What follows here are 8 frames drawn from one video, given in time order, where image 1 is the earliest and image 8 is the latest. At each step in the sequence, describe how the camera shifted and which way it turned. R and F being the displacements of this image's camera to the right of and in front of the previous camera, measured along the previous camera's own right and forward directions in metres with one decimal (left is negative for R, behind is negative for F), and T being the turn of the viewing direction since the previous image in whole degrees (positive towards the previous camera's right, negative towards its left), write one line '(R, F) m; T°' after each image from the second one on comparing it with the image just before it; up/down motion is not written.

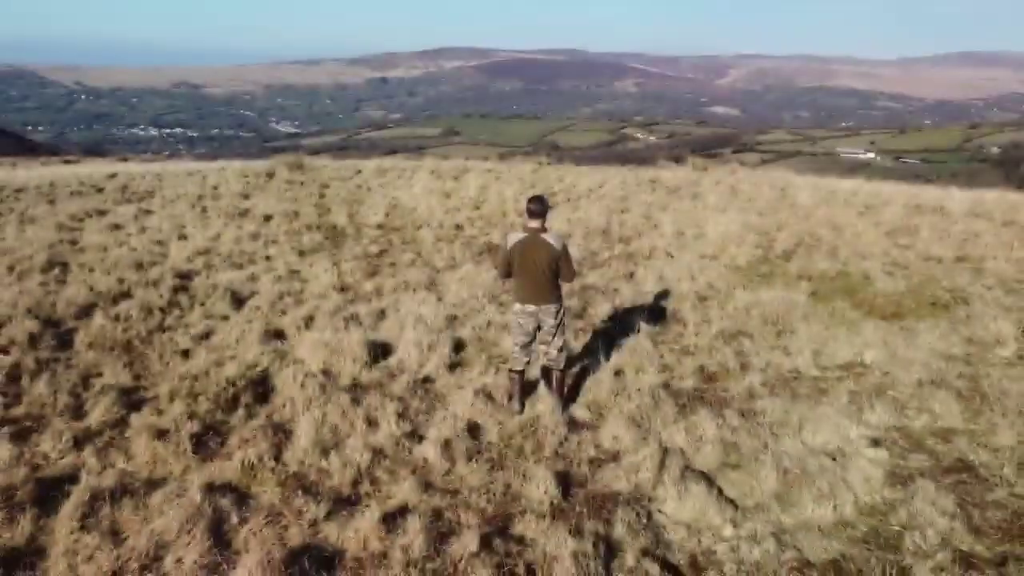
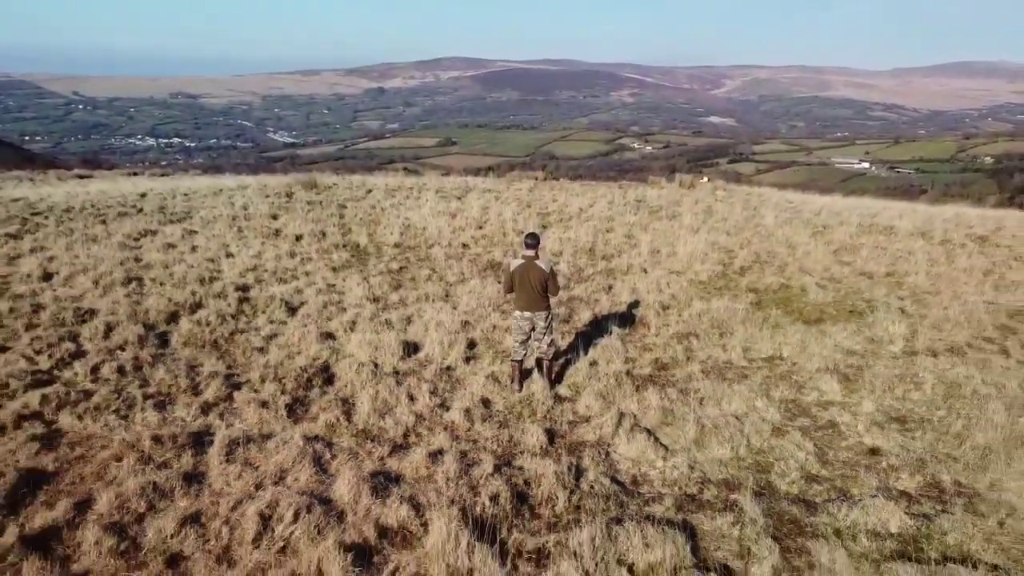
(0.0, -1.0) m; 0°
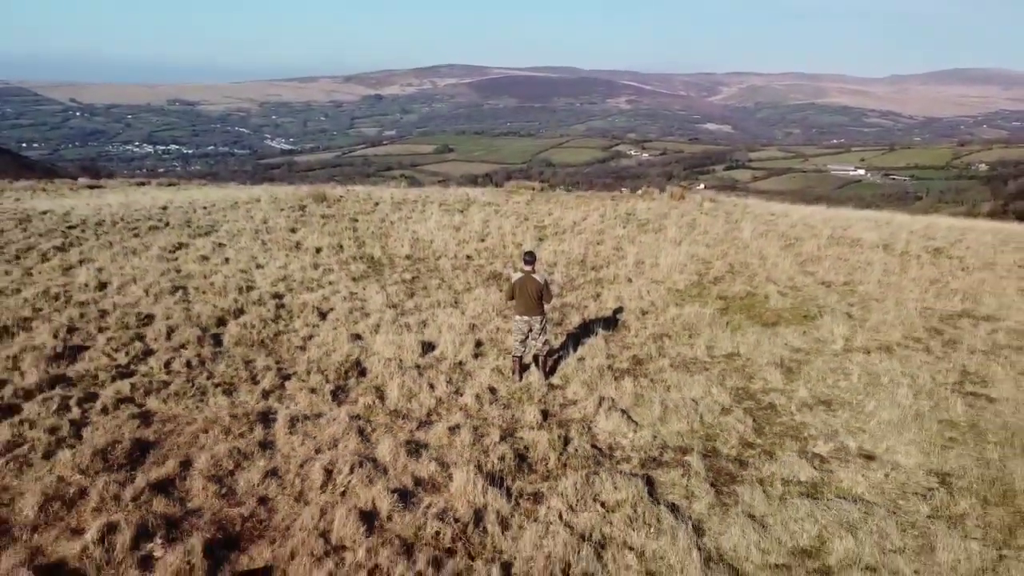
(0.0, -0.8) m; 0°
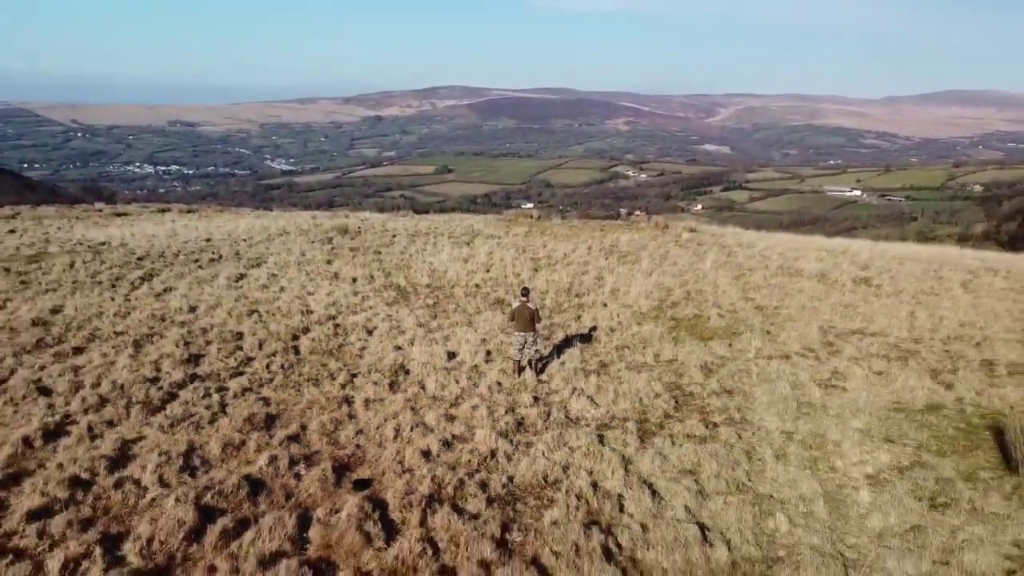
(0.0, -2.0) m; 0°
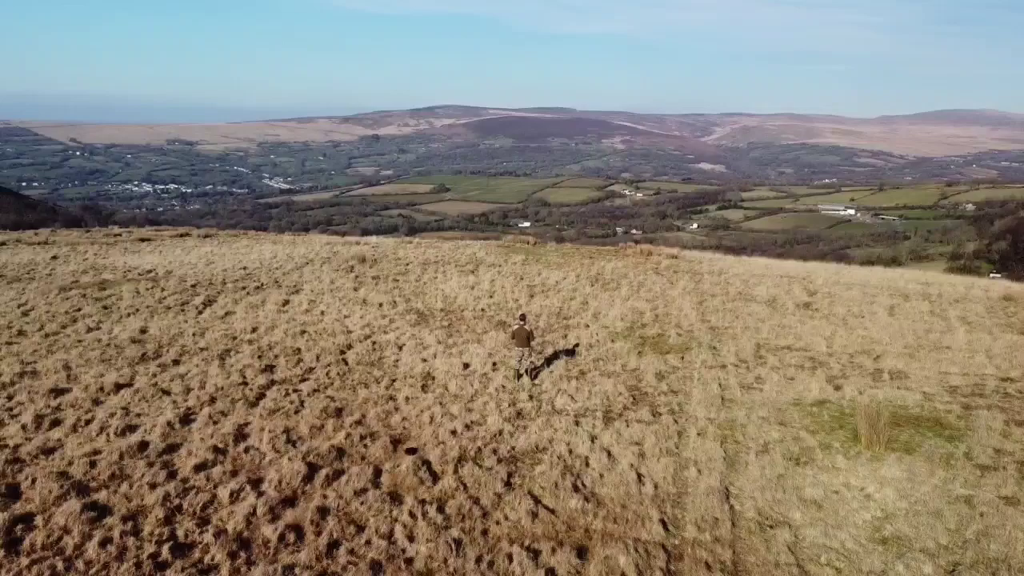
(0.0, -2.2) m; 0°
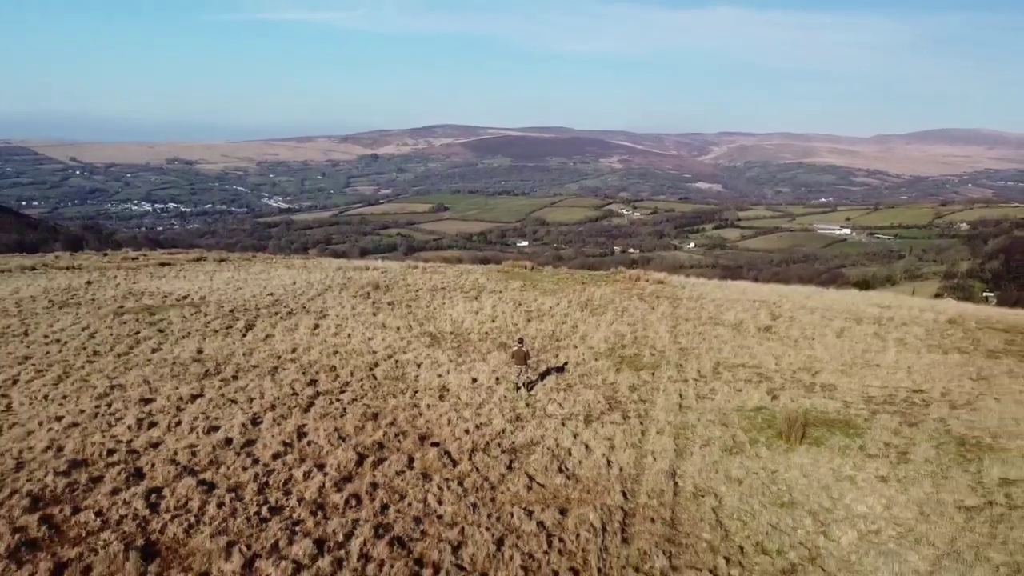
(0.0, -2.1) m; 0°
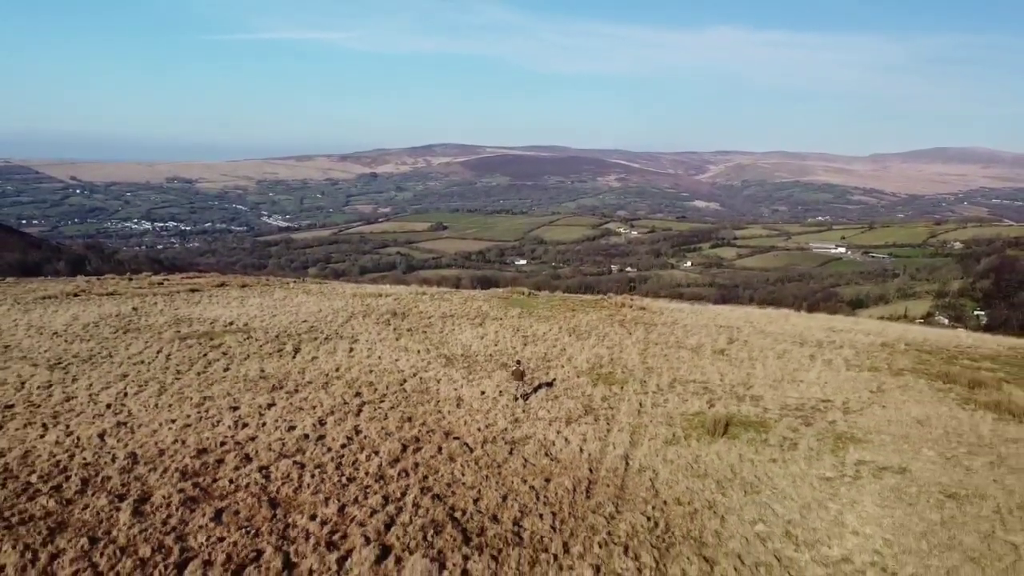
(0.0, -3.4) m; 0°
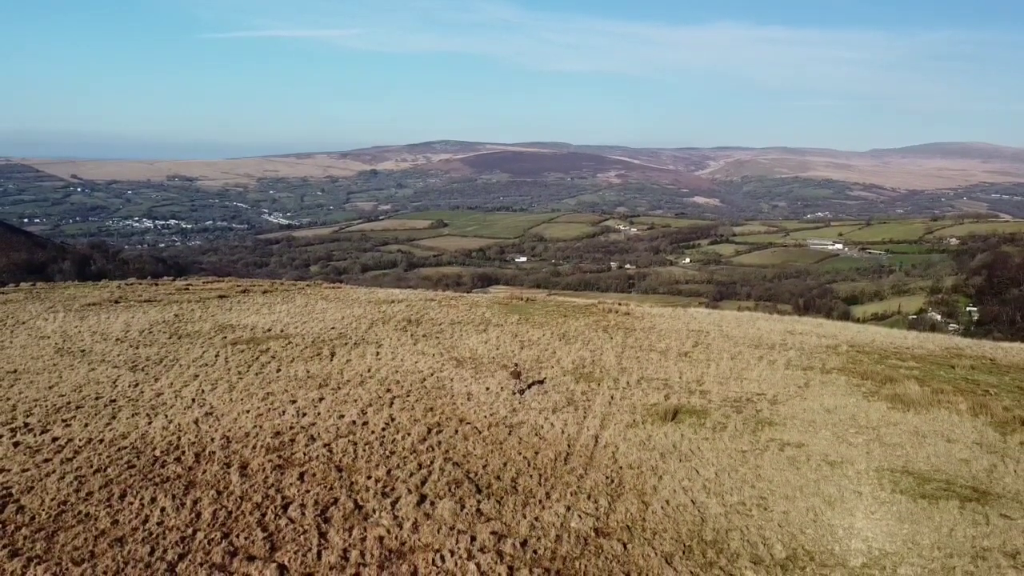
(0.0, -3.8) m; 0°
